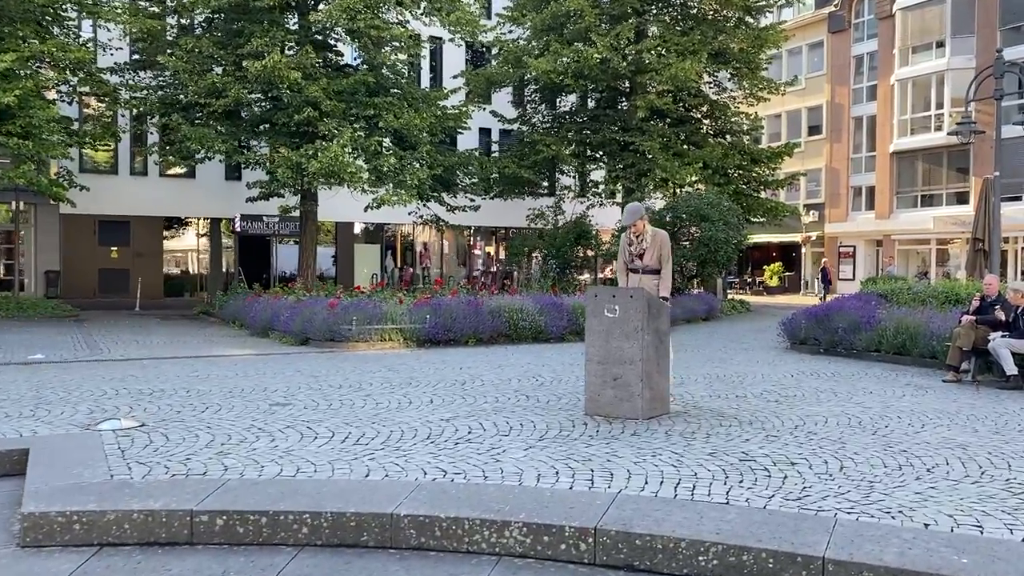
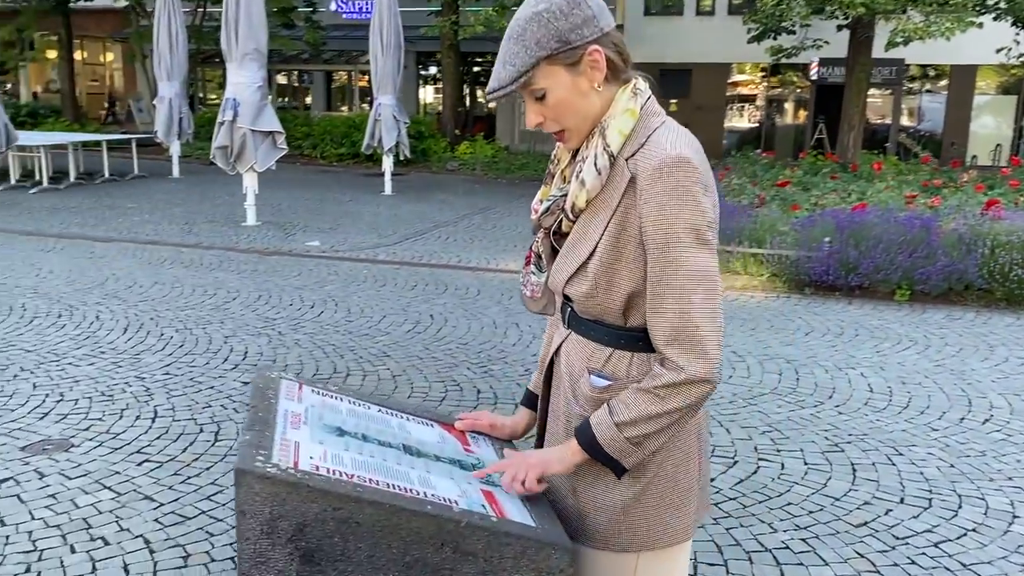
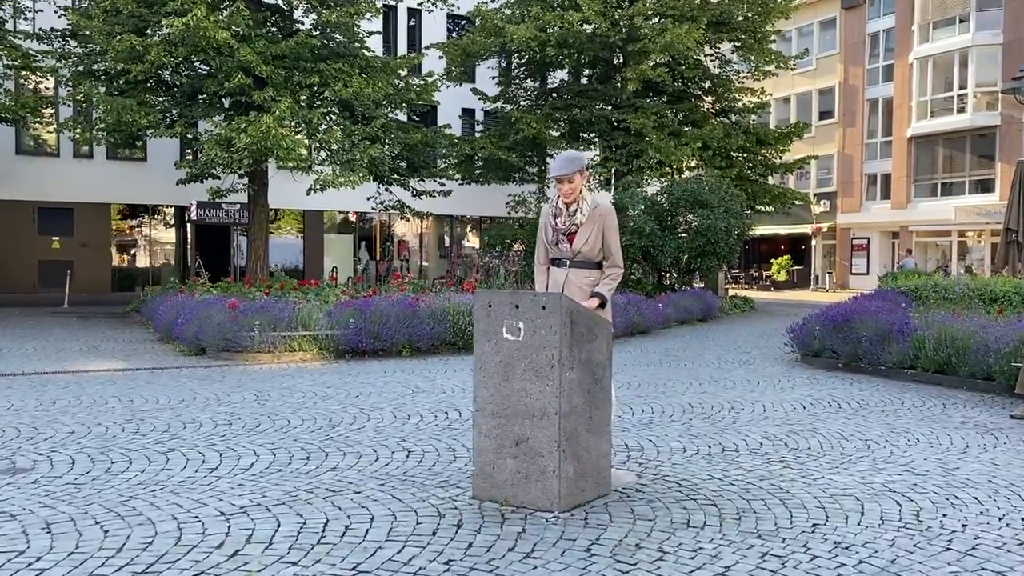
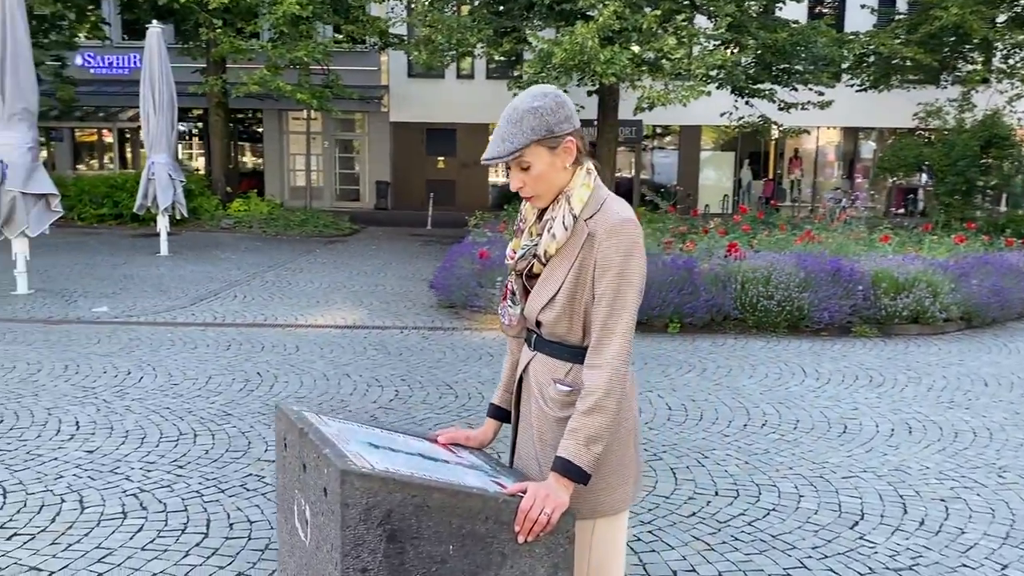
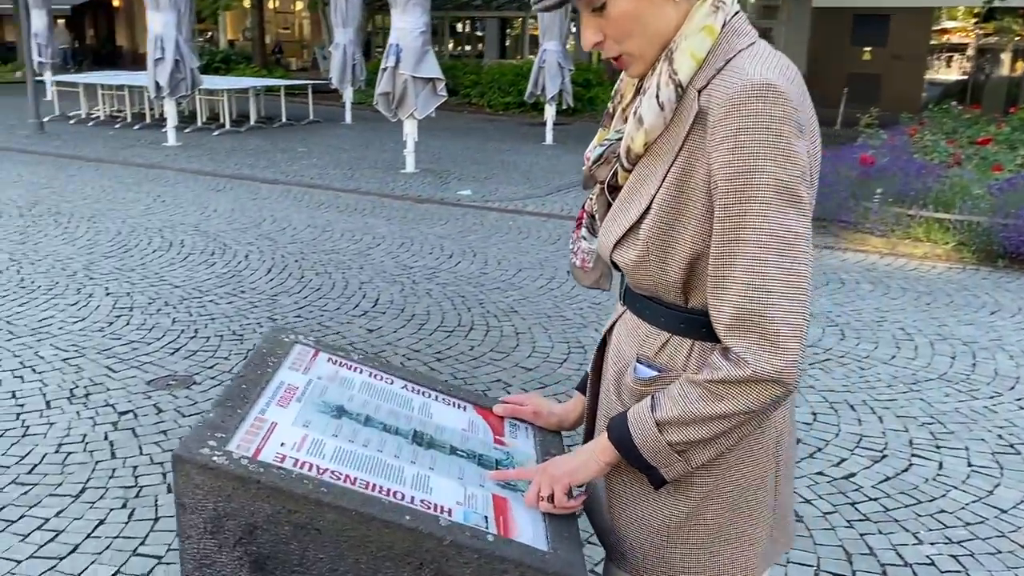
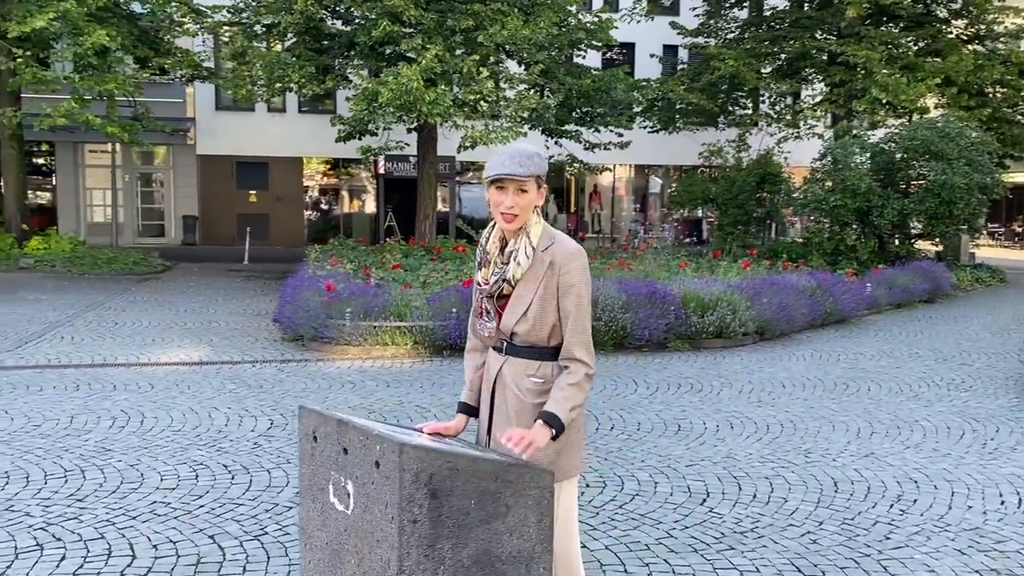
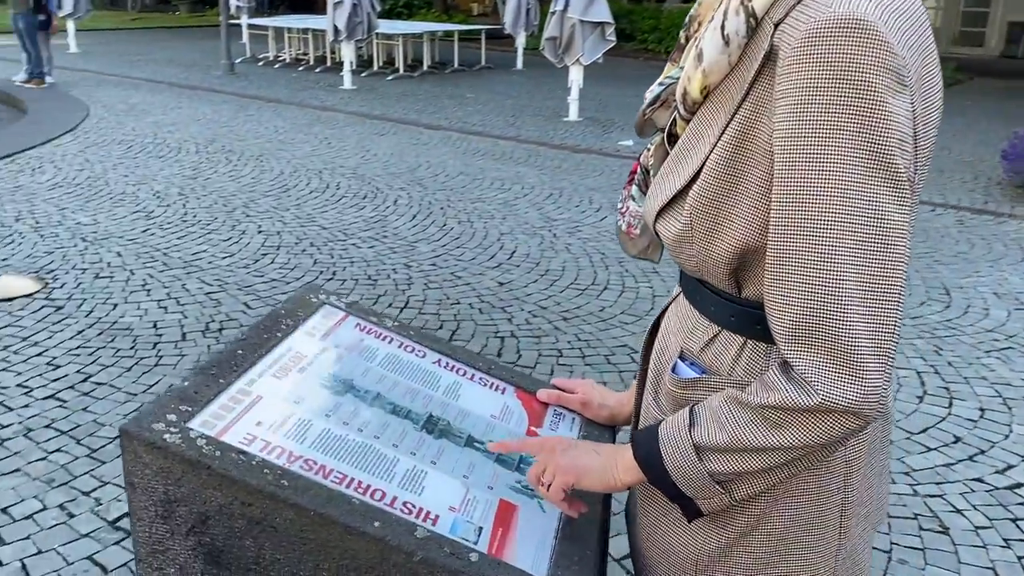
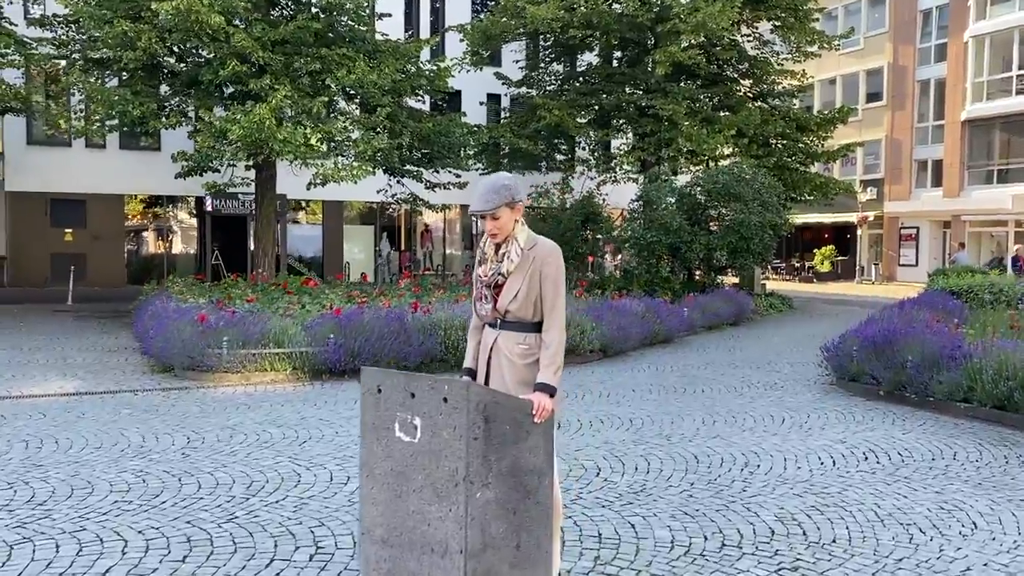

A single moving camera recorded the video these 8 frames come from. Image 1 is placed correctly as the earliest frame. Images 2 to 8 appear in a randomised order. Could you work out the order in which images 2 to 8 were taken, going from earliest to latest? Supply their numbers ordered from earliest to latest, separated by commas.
3, 8, 6, 4, 2, 5, 7
